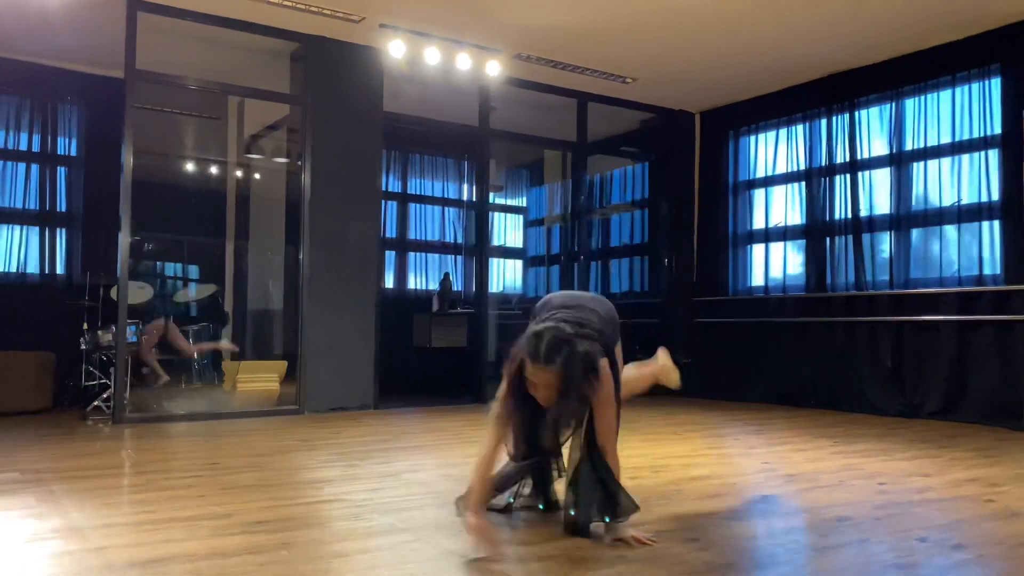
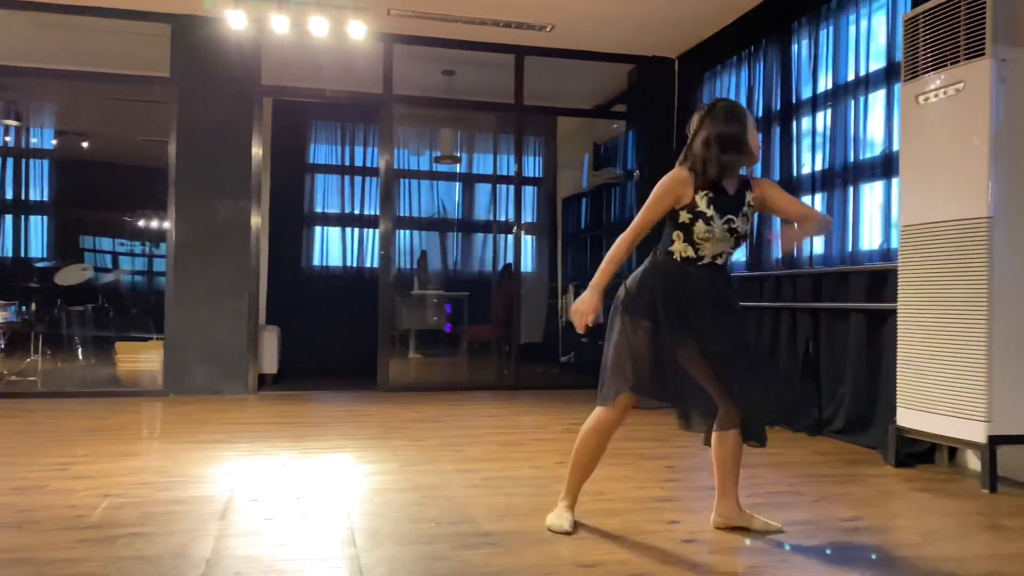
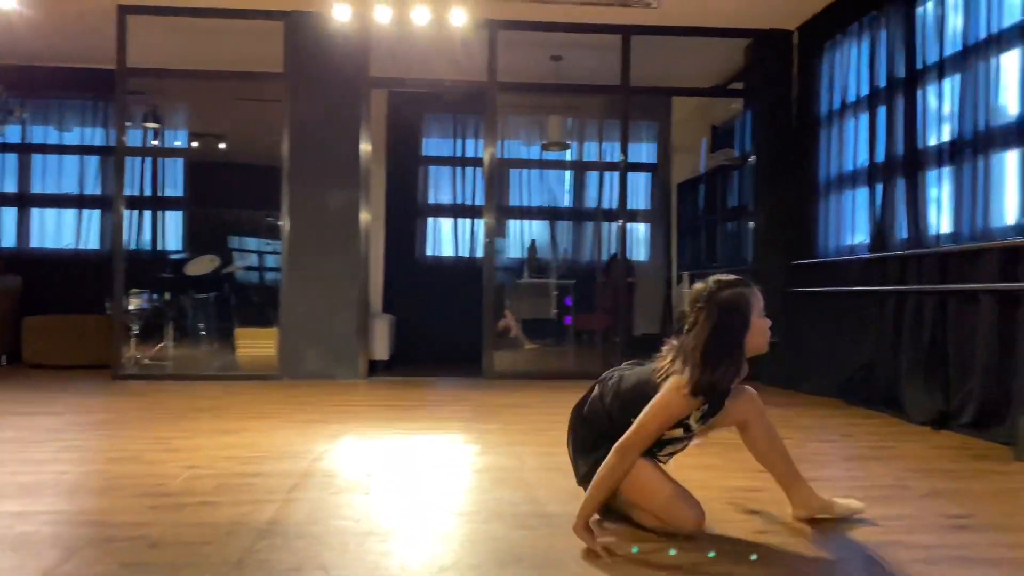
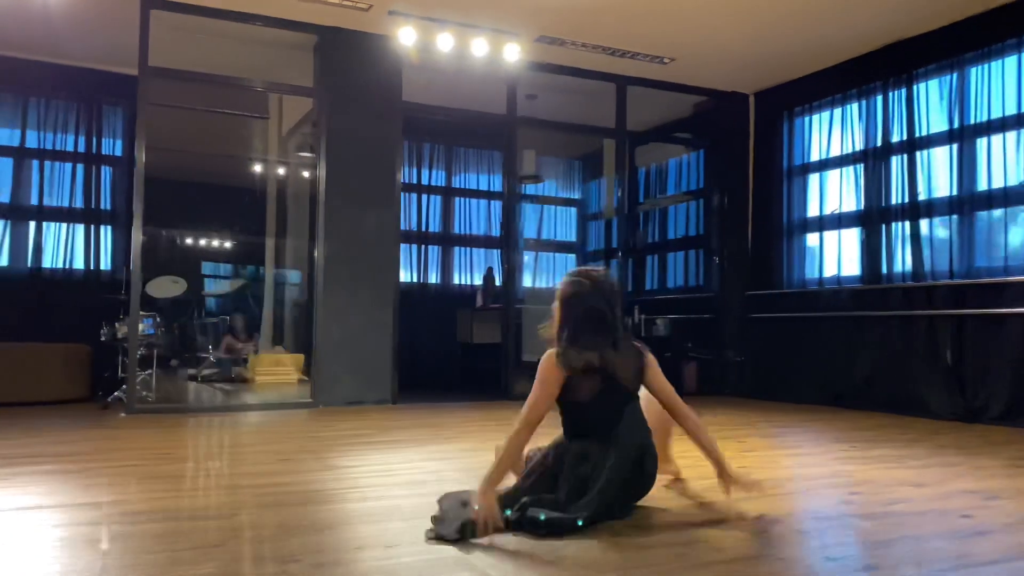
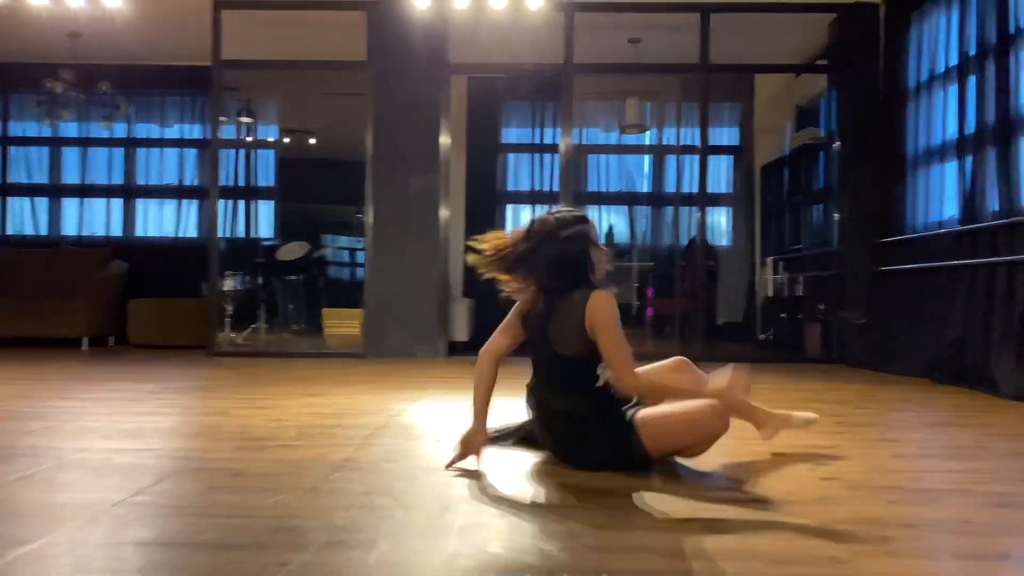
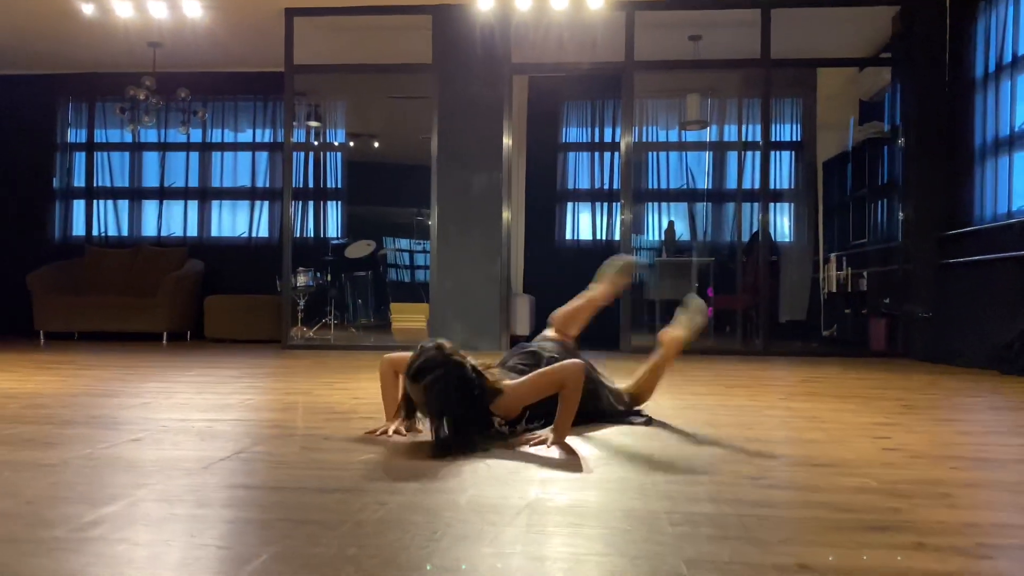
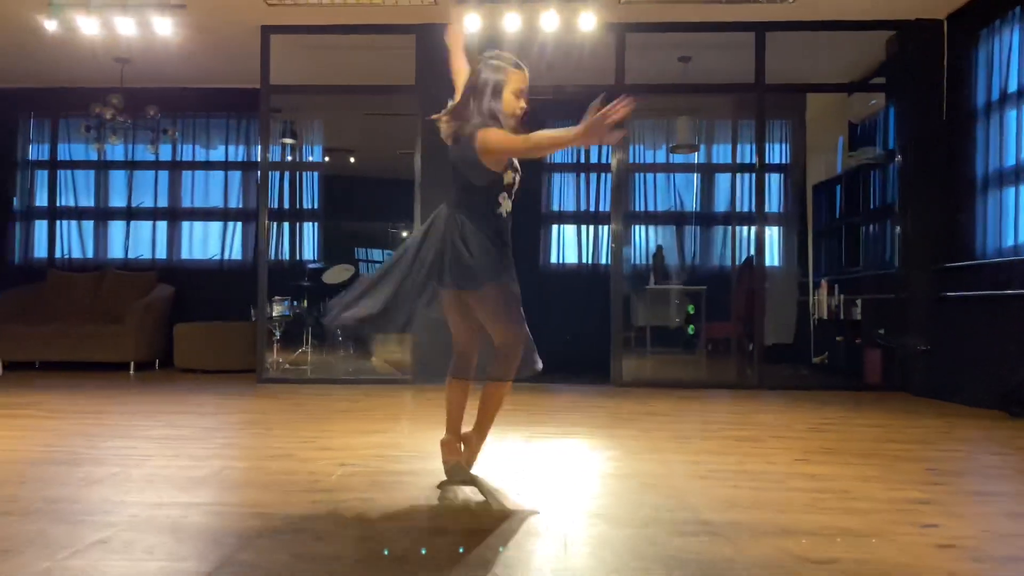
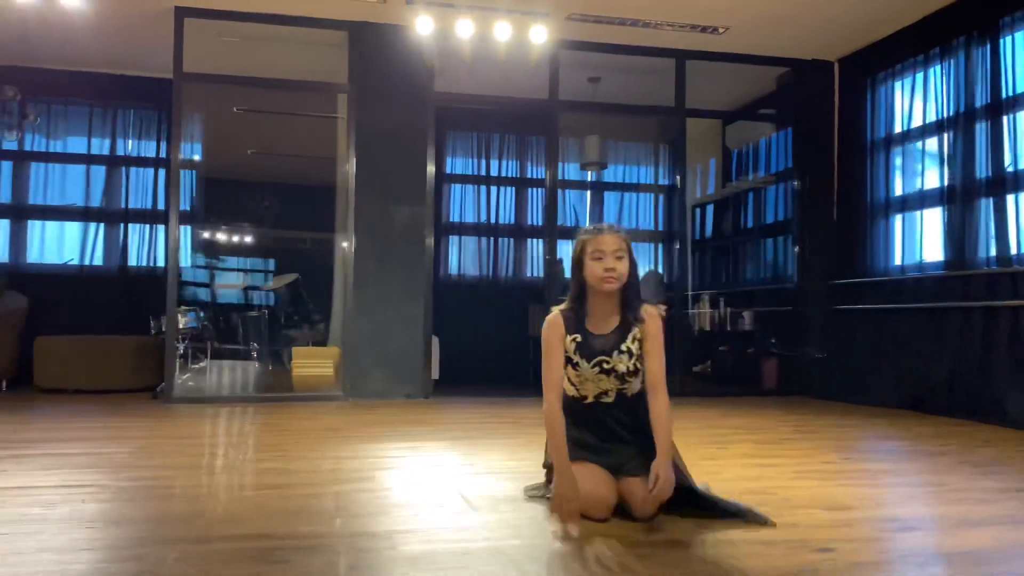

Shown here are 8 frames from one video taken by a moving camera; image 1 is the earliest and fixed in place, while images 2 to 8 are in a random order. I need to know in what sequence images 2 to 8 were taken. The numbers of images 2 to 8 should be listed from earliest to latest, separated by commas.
4, 8, 7, 6, 5, 3, 2
